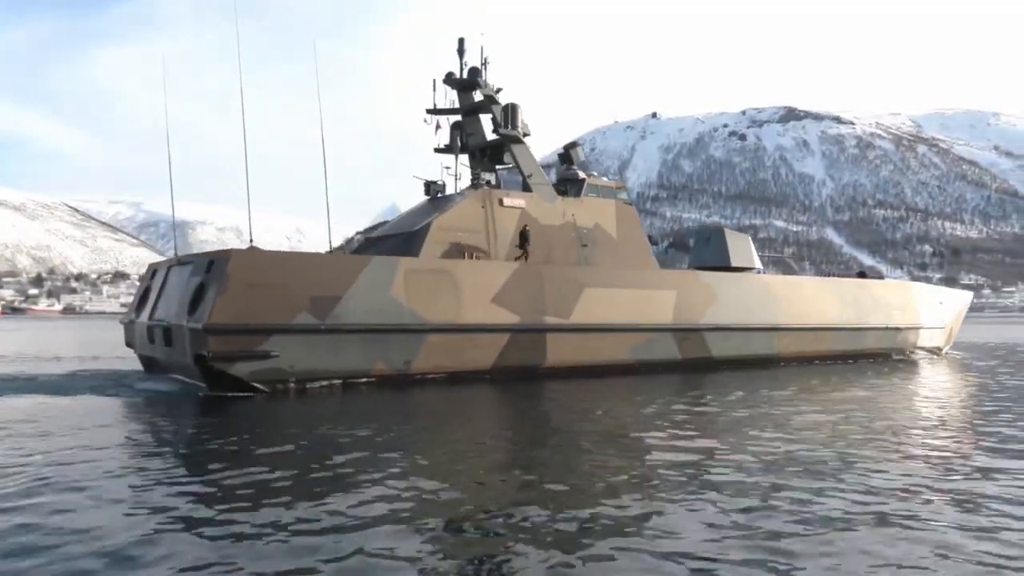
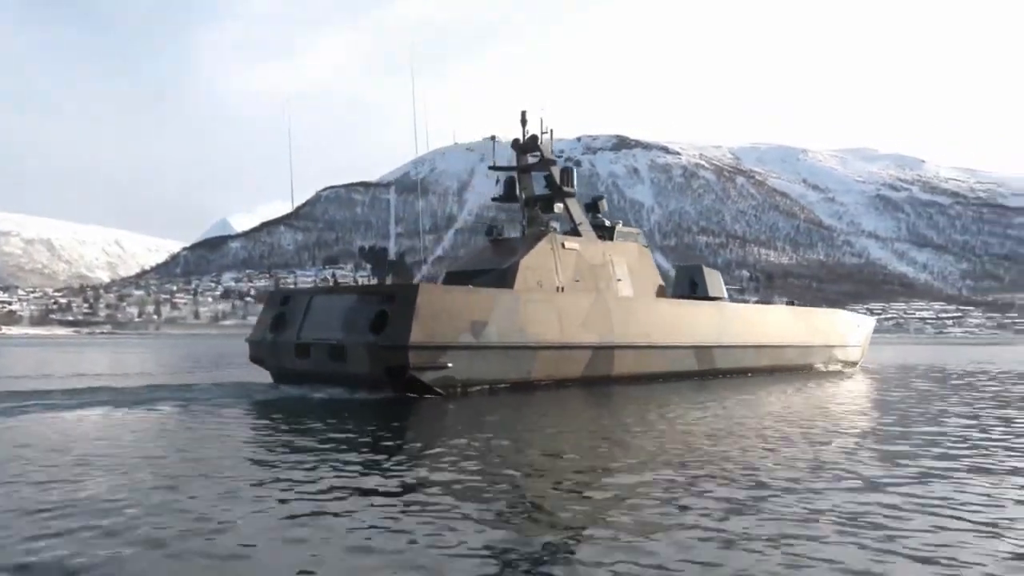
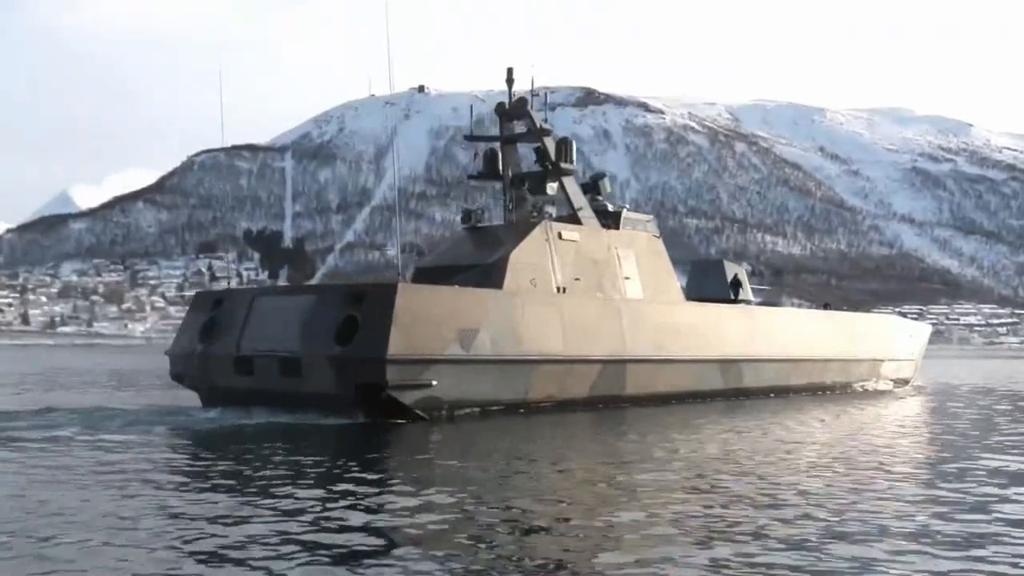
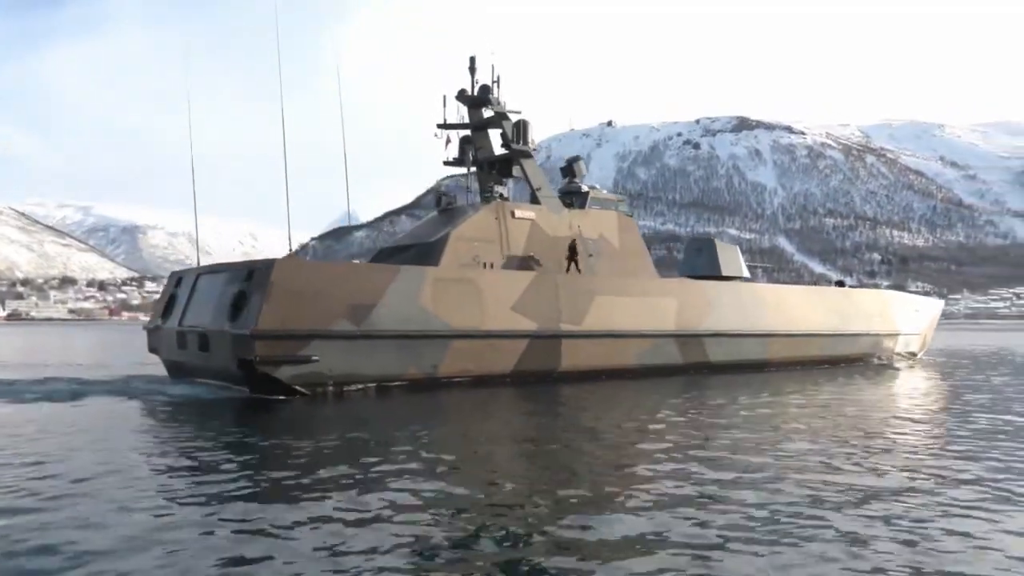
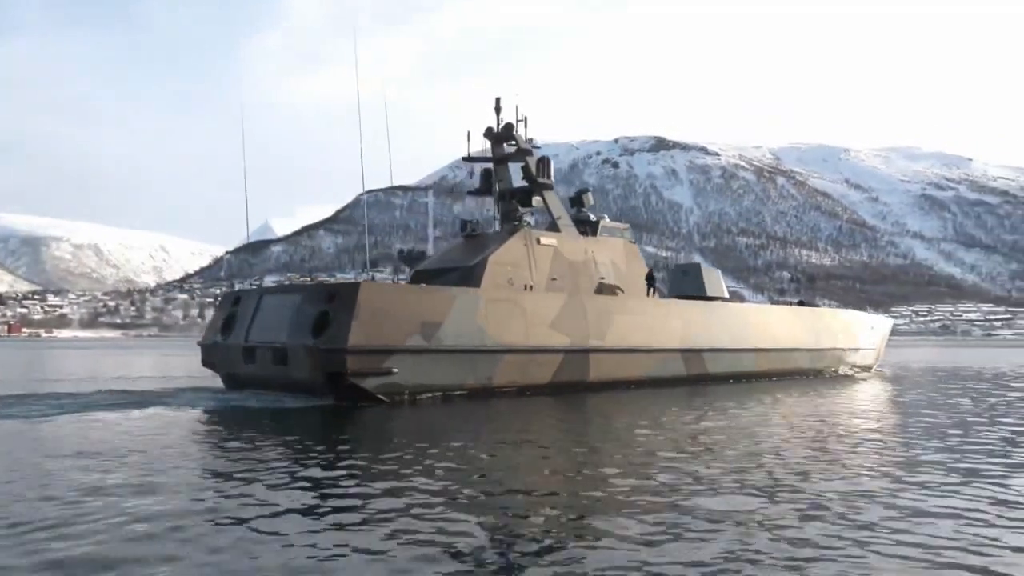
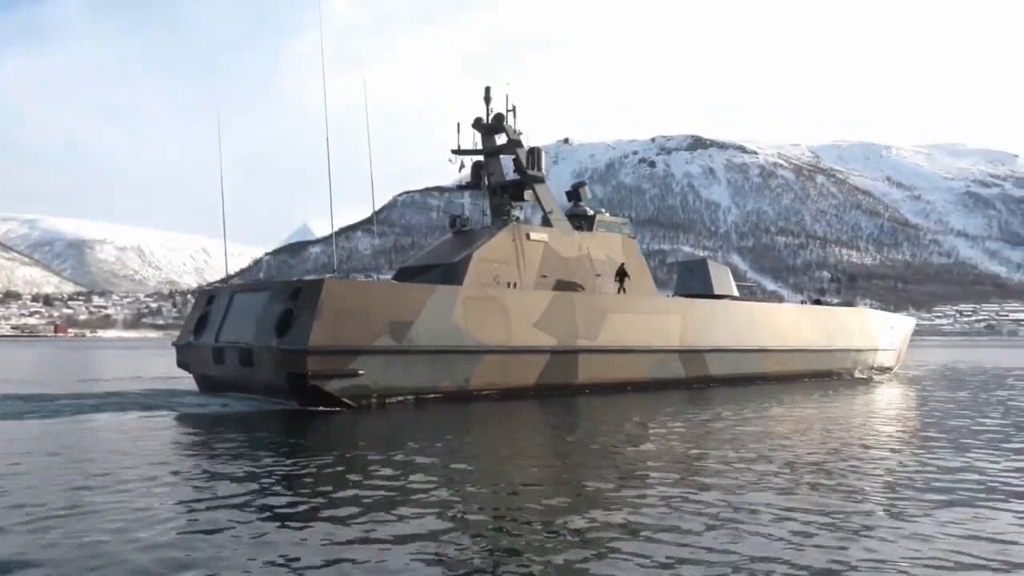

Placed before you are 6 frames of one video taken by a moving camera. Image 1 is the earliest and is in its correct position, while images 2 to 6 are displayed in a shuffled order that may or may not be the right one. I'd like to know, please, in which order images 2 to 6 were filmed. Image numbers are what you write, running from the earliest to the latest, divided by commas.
4, 6, 5, 2, 3
